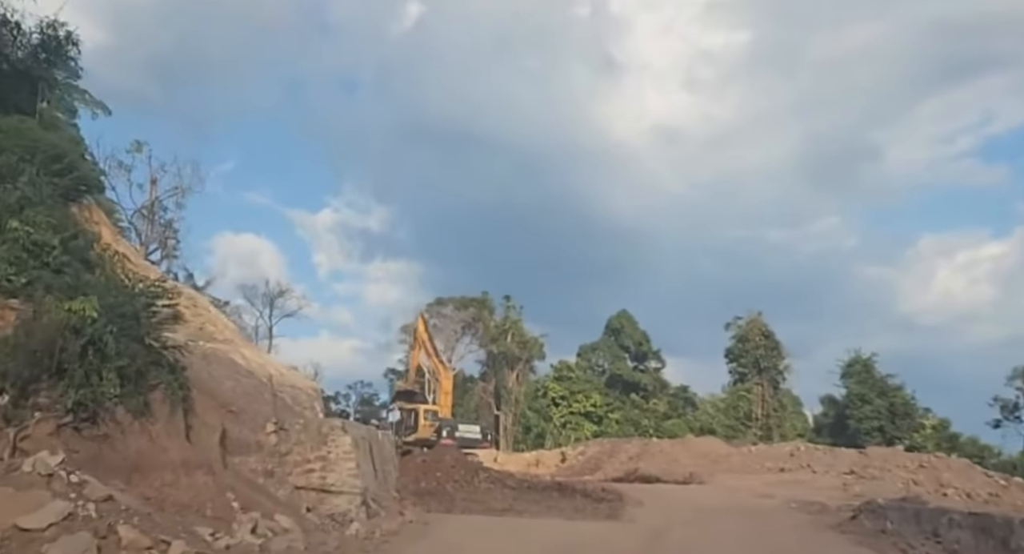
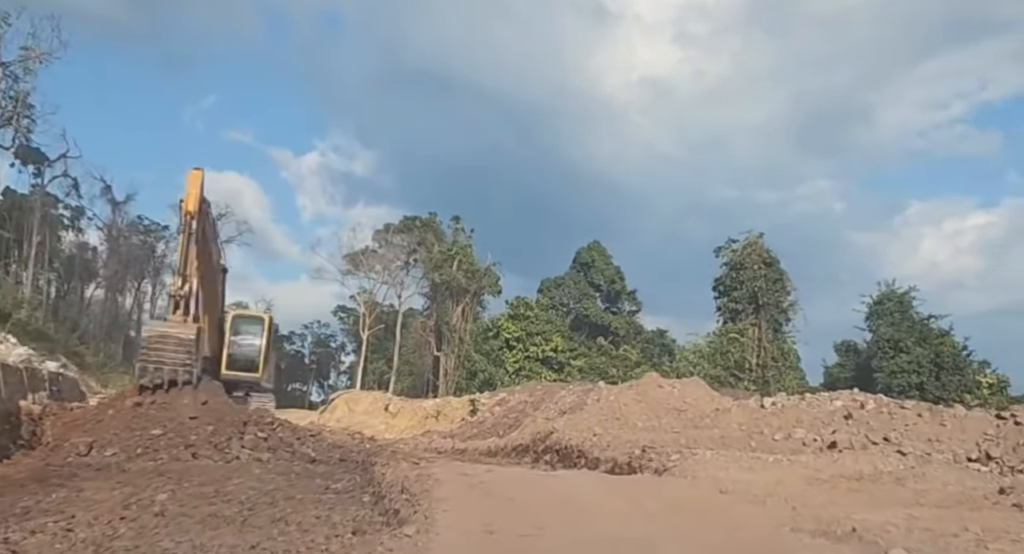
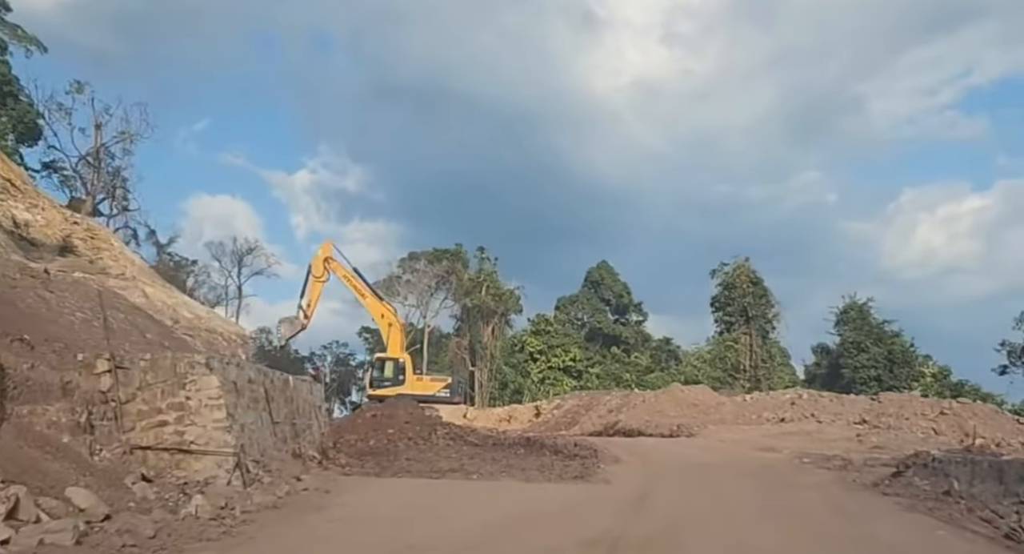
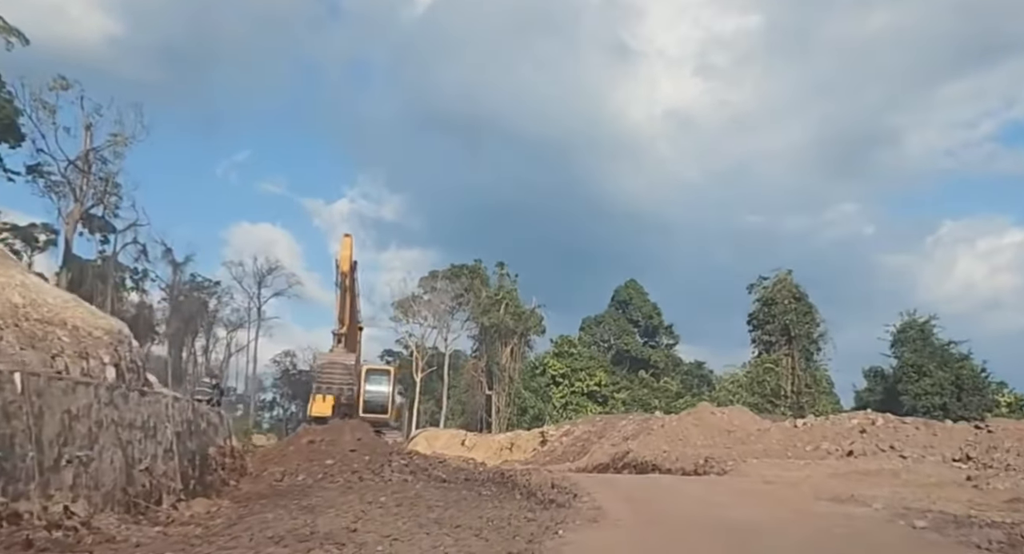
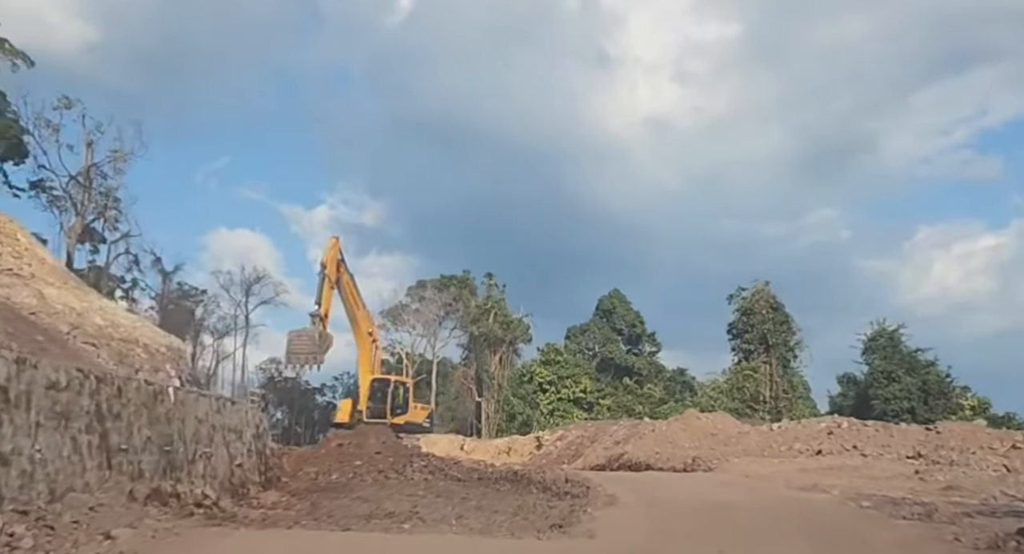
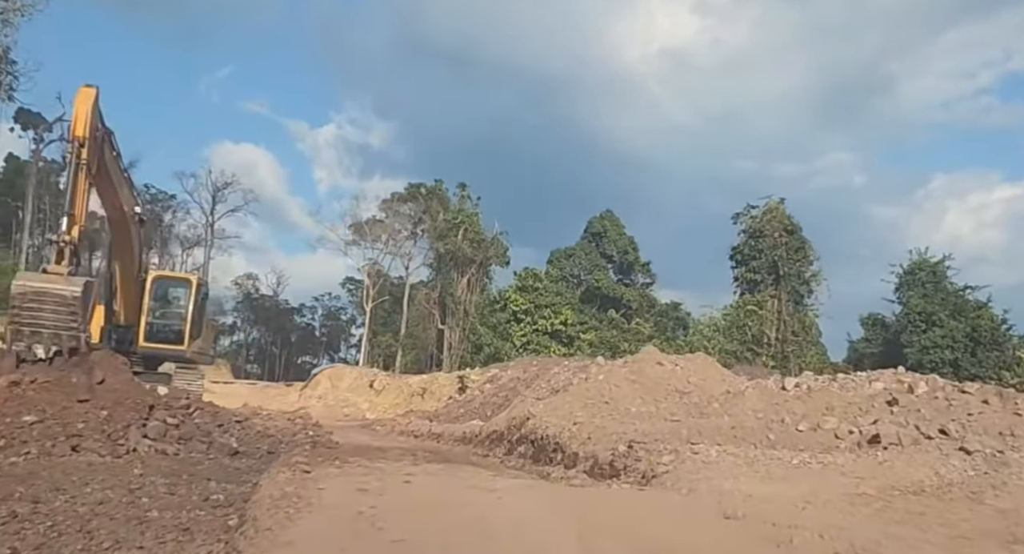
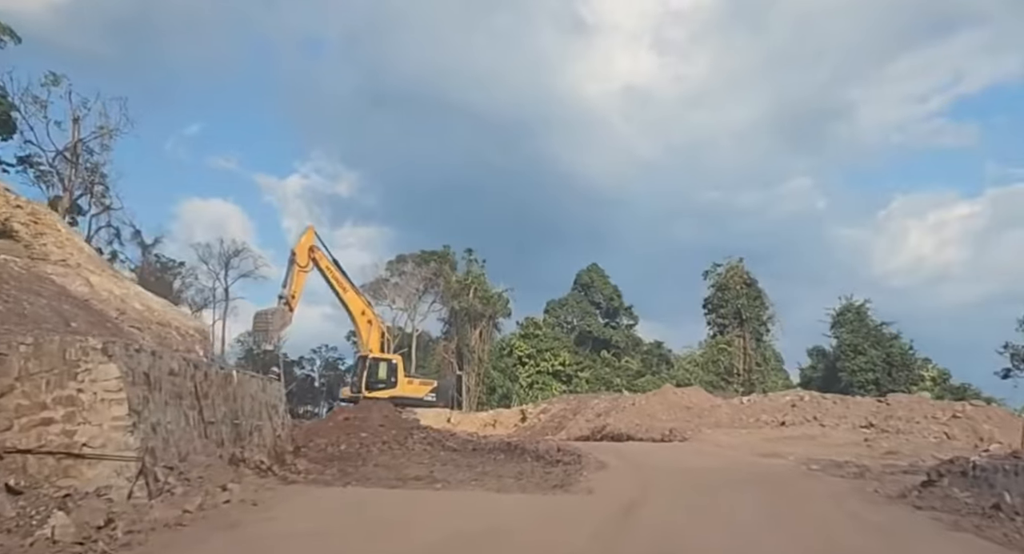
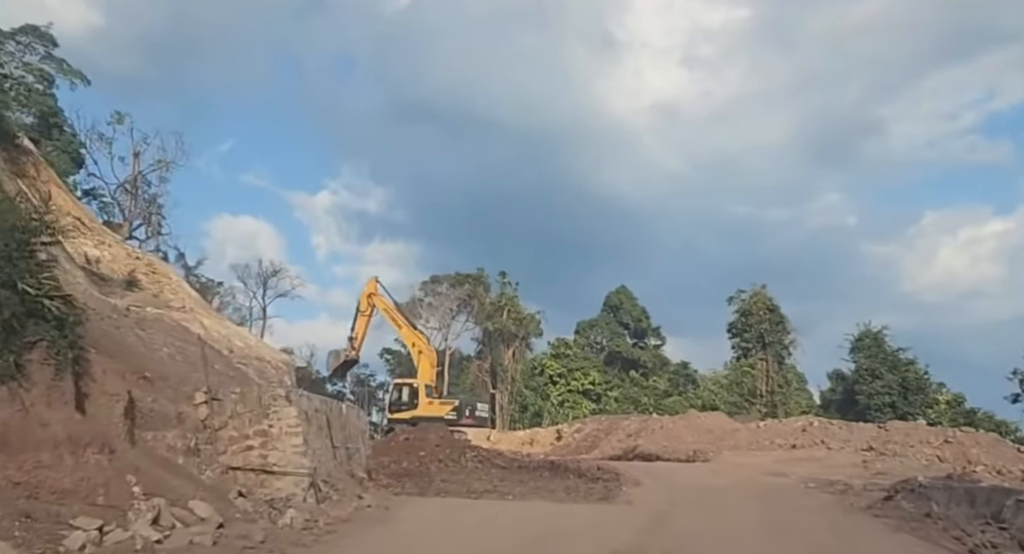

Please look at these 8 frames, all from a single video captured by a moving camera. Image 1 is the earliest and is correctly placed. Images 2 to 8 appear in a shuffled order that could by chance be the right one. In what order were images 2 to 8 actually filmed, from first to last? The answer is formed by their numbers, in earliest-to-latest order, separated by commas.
8, 3, 7, 5, 4, 2, 6
